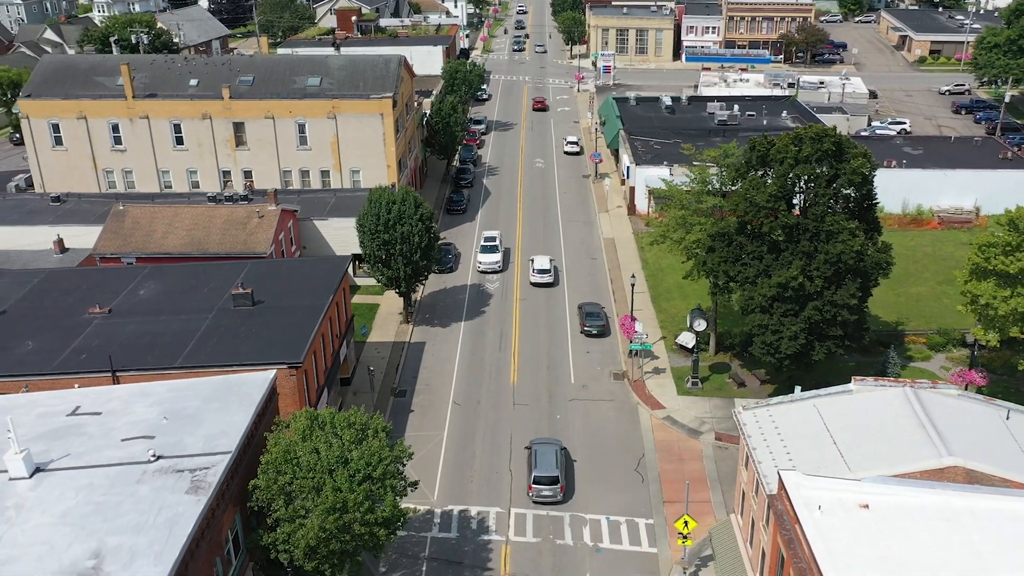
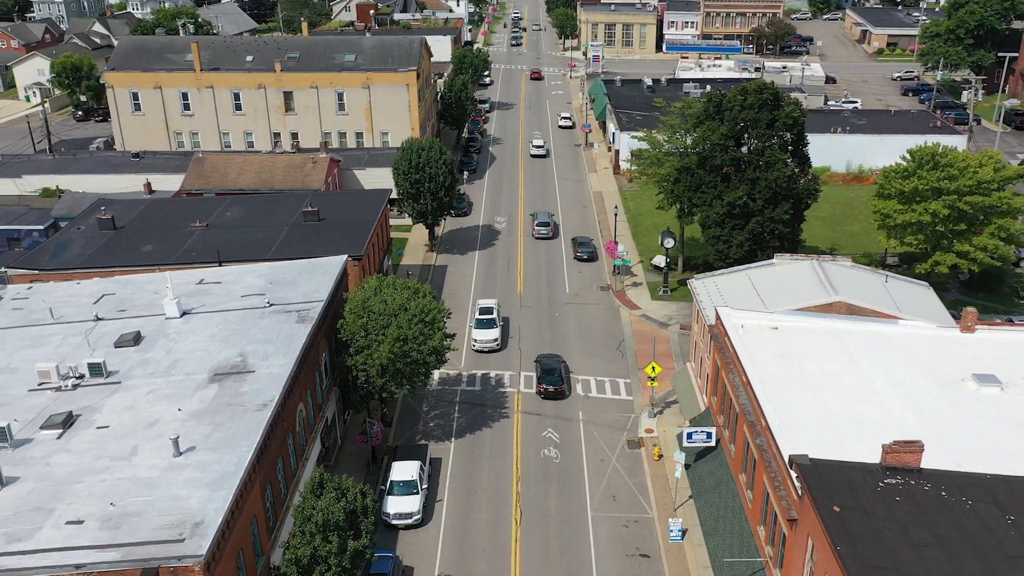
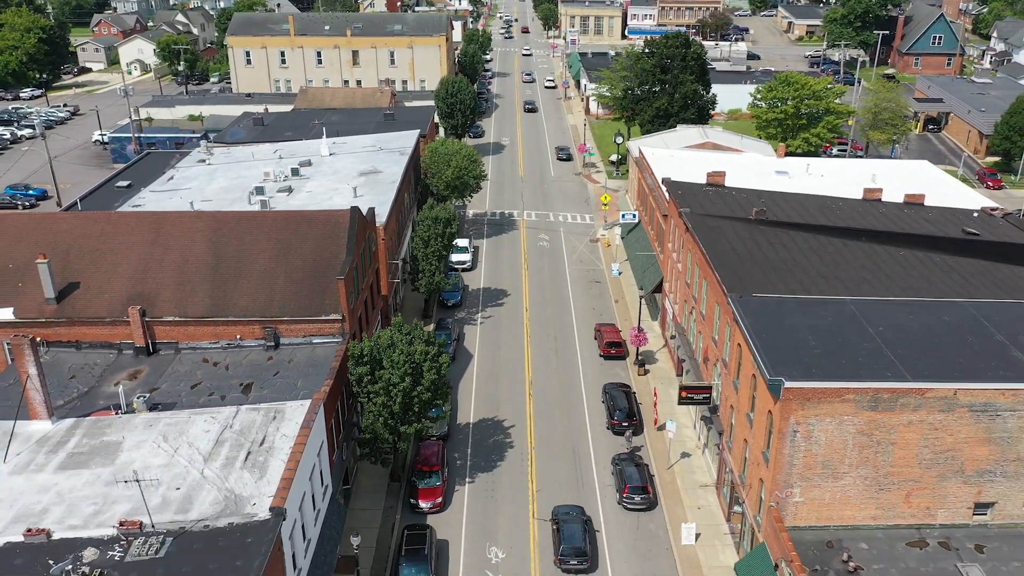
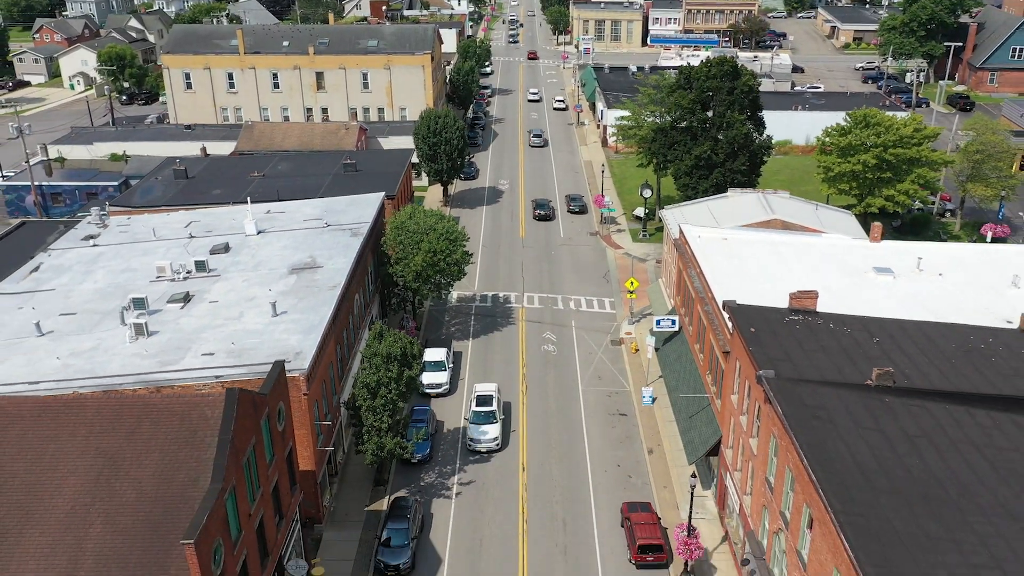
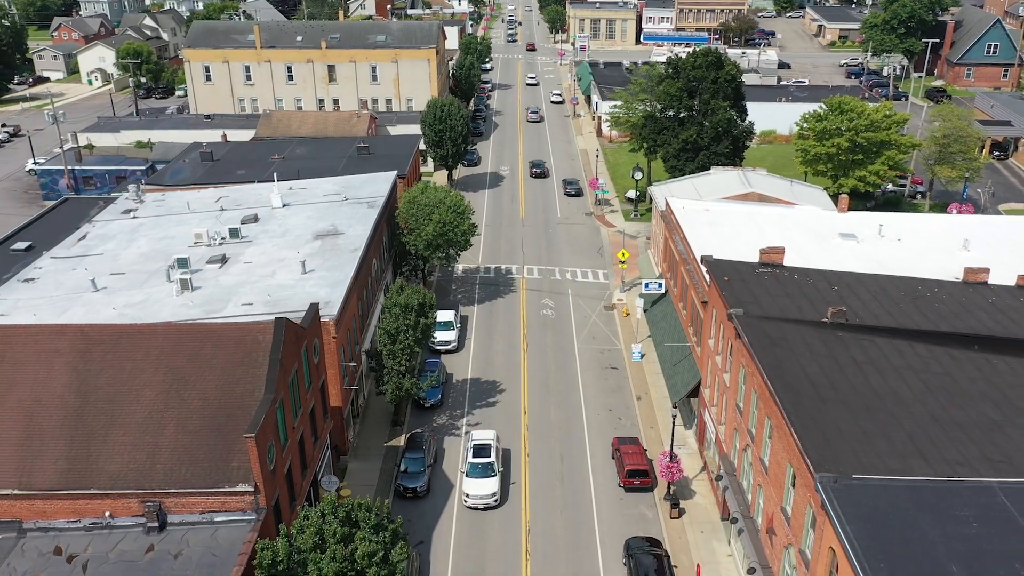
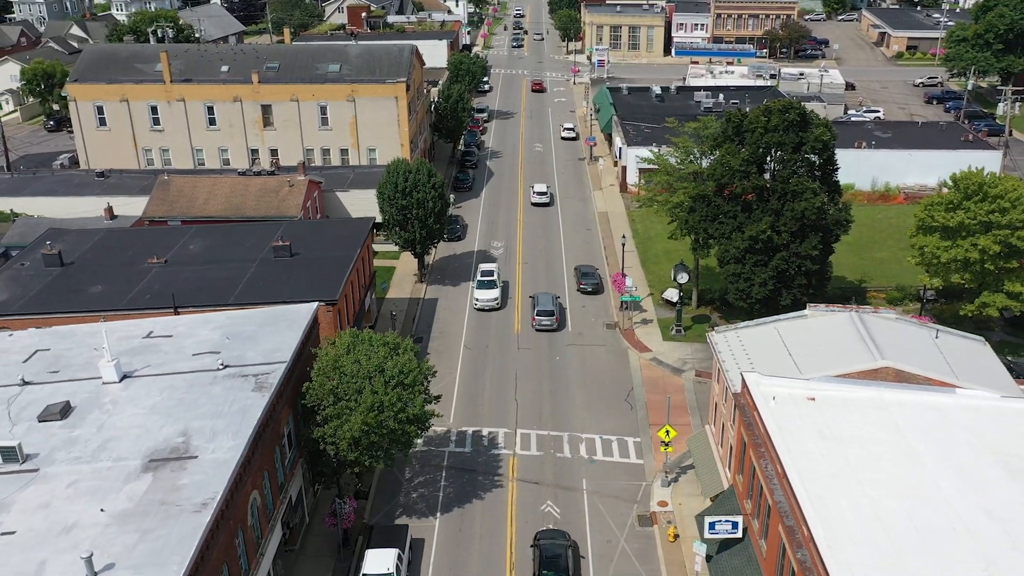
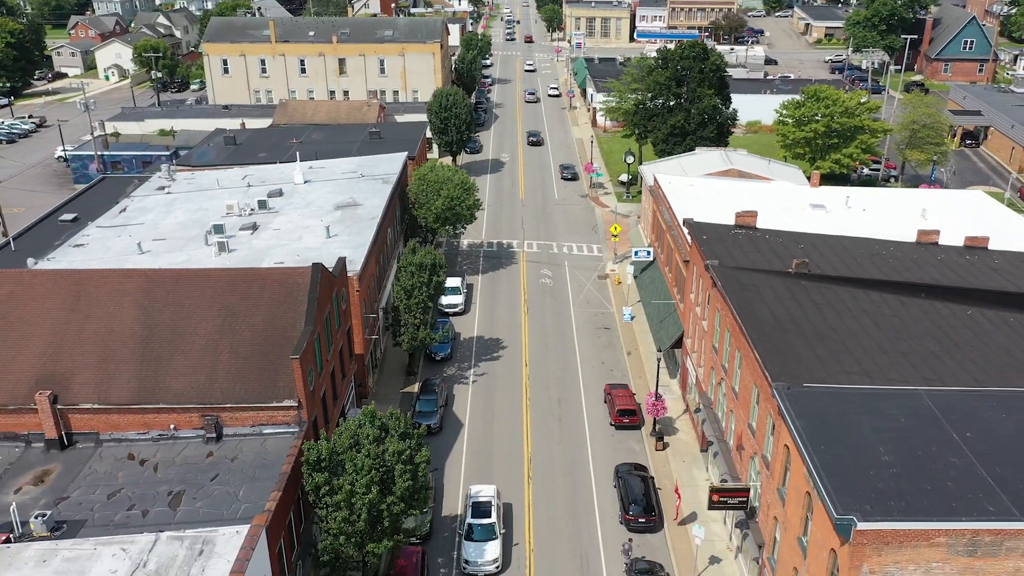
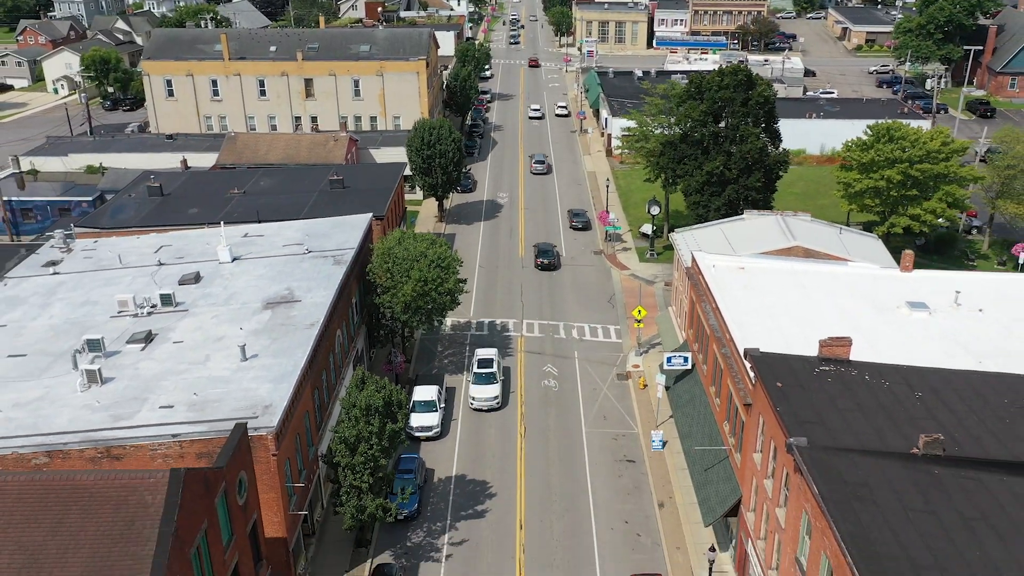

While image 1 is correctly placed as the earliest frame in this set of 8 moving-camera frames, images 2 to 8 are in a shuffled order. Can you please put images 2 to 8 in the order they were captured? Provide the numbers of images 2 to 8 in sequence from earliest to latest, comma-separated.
6, 2, 8, 4, 5, 7, 3
